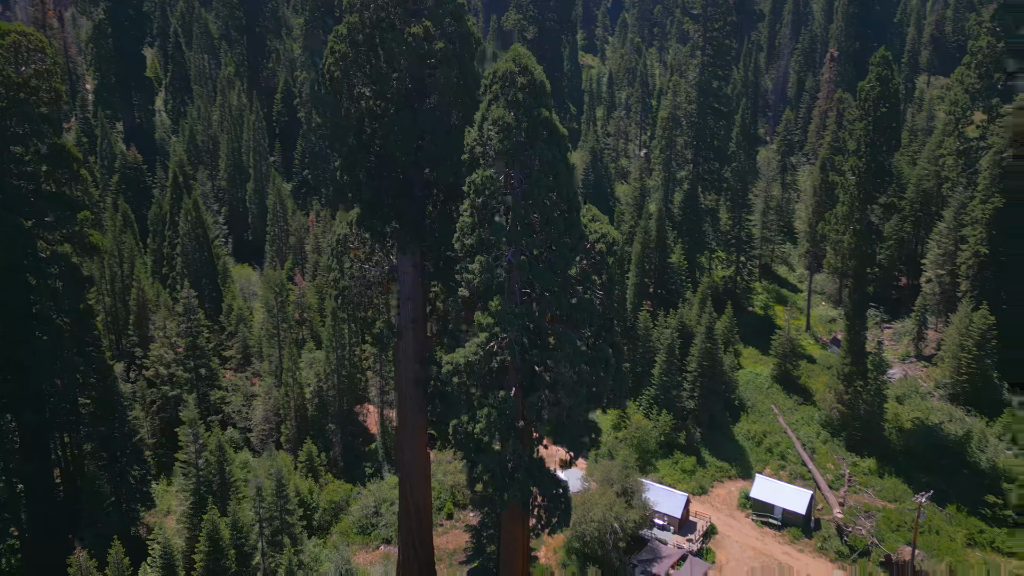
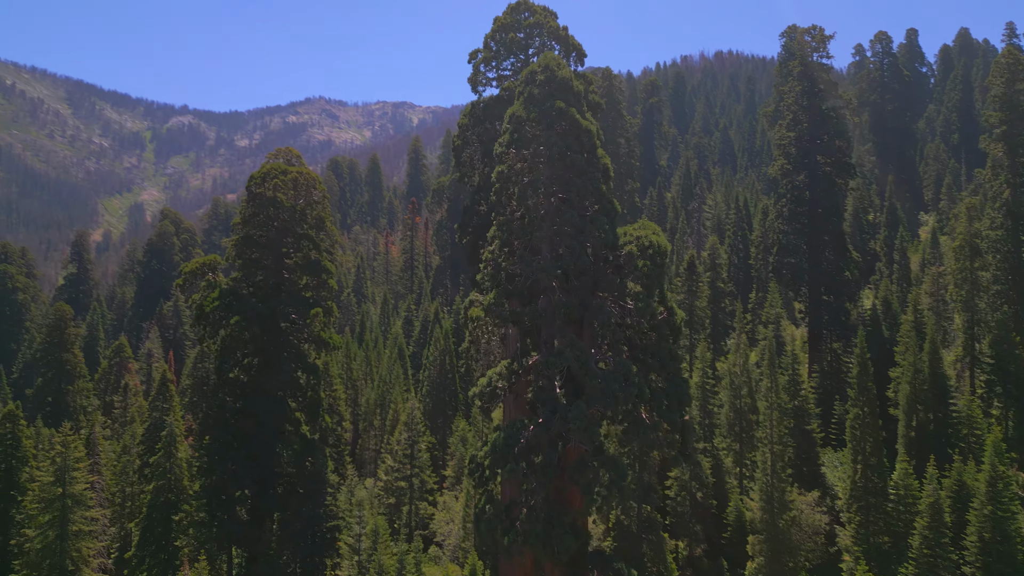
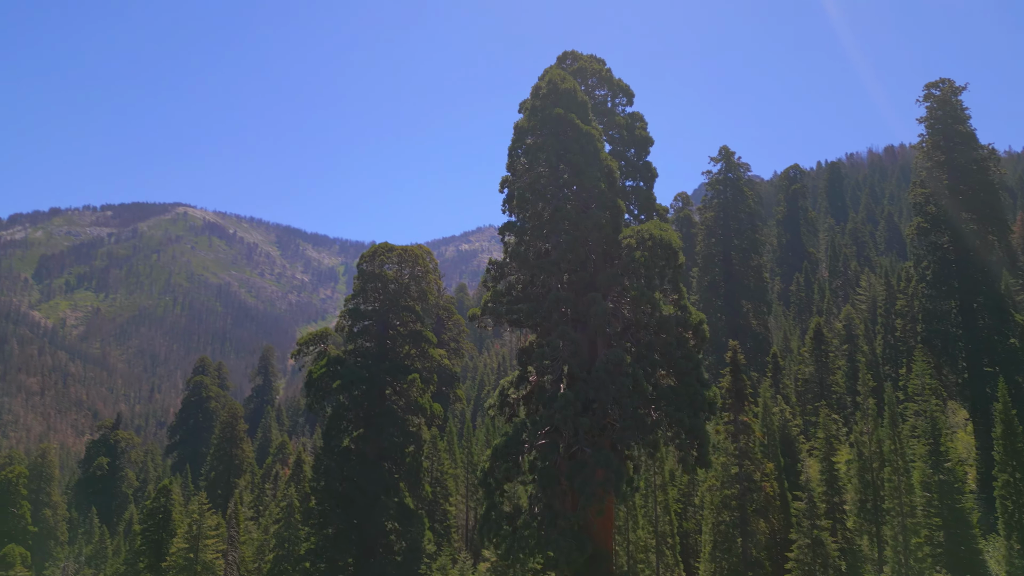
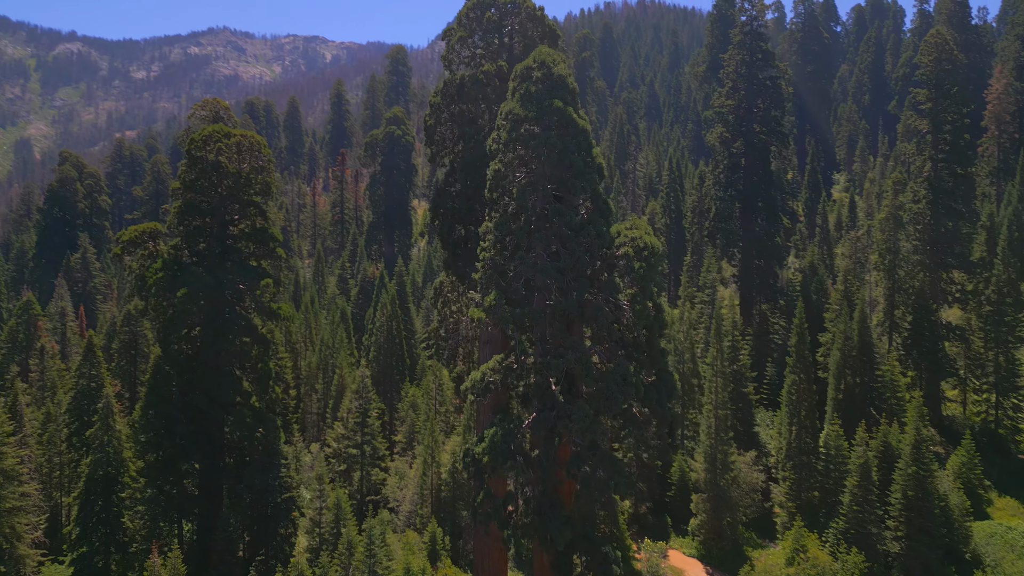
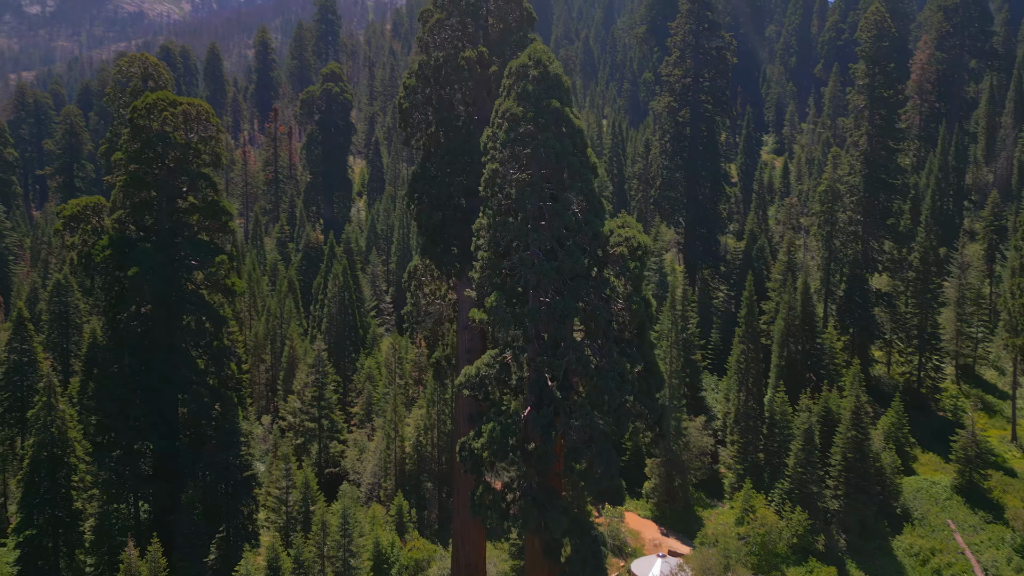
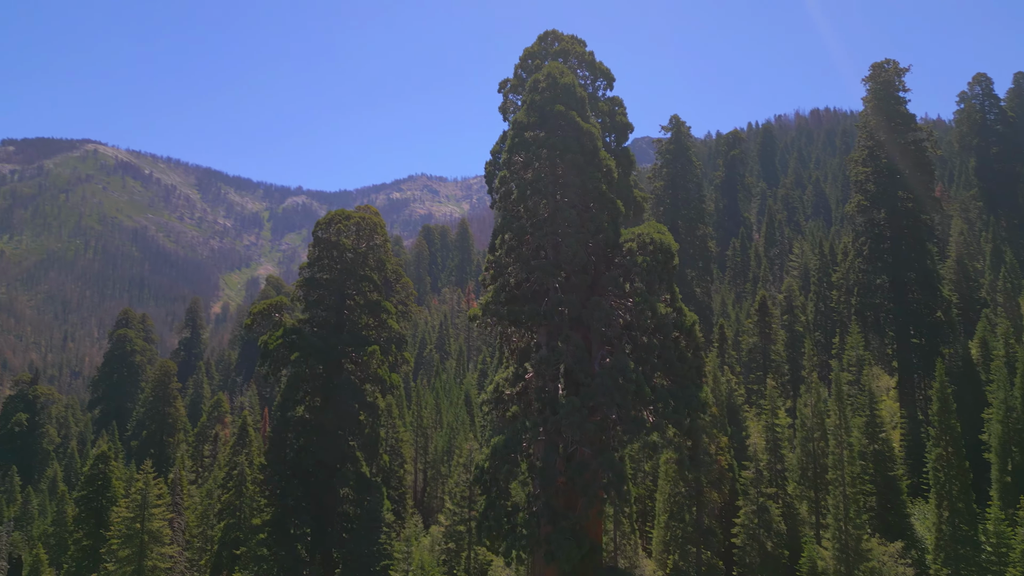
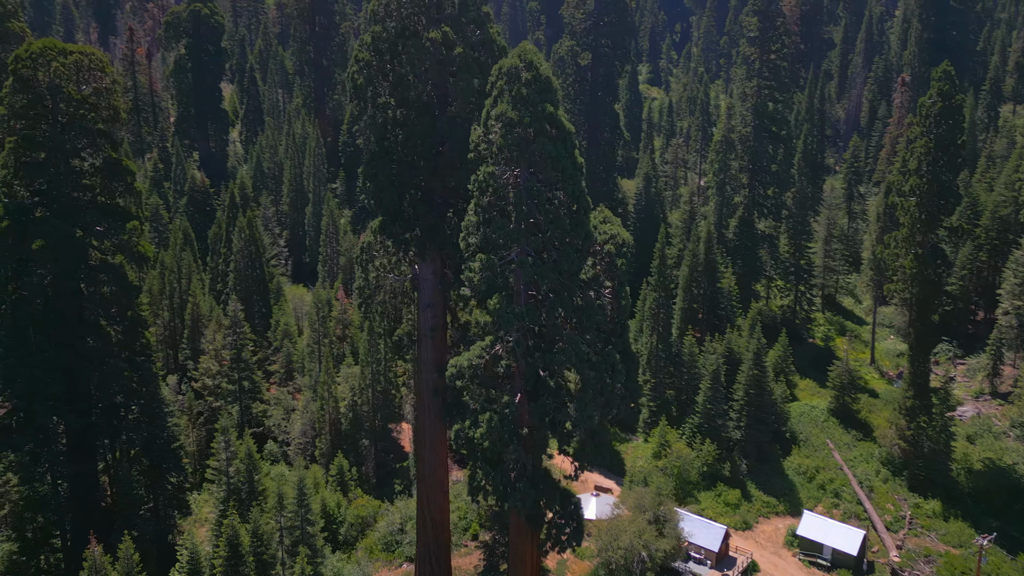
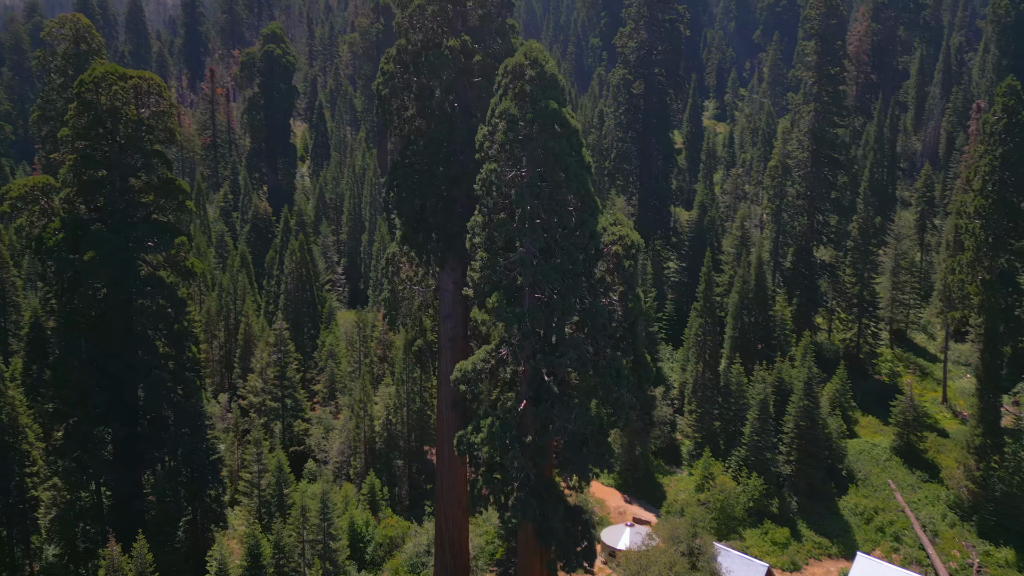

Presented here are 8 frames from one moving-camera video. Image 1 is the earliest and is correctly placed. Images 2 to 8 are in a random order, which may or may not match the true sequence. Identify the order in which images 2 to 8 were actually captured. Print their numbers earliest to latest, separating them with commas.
7, 8, 5, 4, 2, 6, 3
